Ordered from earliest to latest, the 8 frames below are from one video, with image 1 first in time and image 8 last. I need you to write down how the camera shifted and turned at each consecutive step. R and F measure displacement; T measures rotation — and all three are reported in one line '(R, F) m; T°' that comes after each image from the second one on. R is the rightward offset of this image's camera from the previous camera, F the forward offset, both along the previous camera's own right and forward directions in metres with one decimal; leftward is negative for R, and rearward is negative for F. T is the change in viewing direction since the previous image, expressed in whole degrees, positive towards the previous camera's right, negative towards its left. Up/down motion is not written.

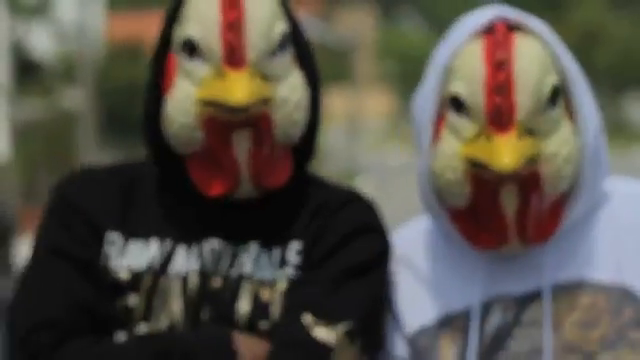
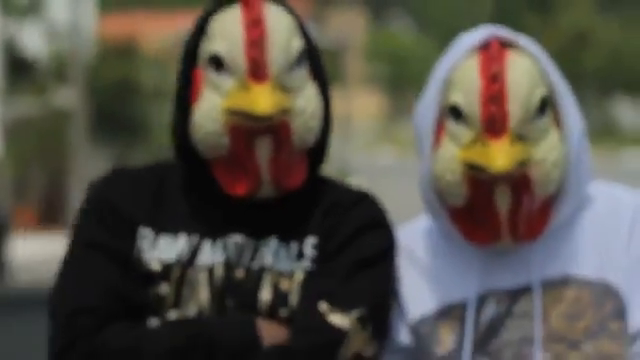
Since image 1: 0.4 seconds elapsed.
(0.0, -0.2) m; 0°
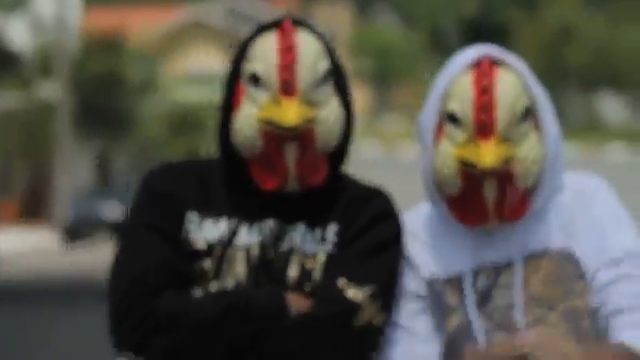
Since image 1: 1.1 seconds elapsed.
(0.0, -0.4) m; +1°
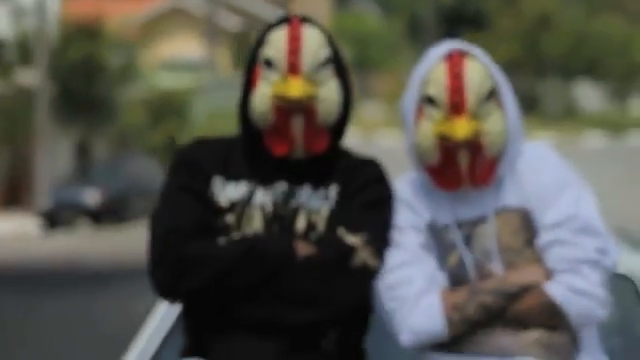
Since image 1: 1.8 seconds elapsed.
(0.0, -0.5) m; +1°
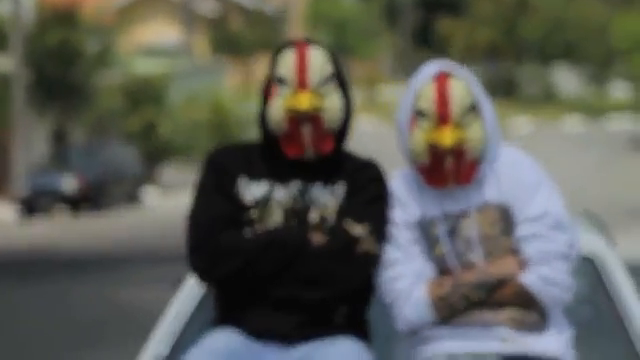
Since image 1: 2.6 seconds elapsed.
(-0.1, -0.5) m; +1°
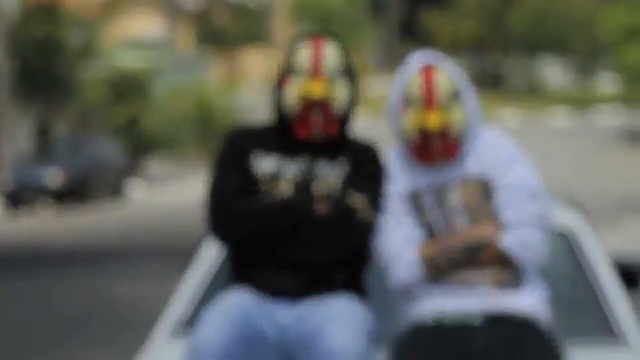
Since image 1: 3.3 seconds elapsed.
(0.0, -0.5) m; +1°
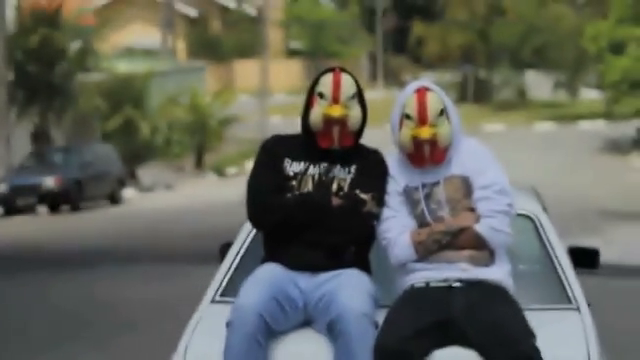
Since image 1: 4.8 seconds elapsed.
(-0.1, -1.1) m; 0°
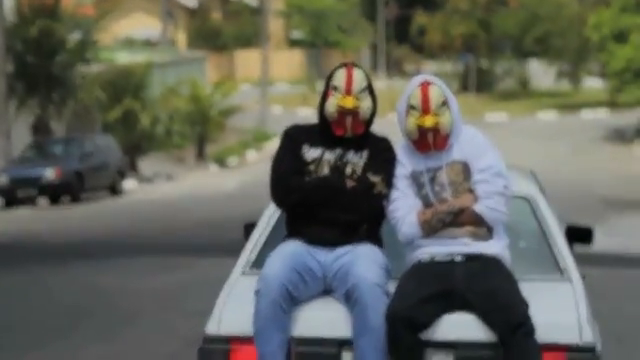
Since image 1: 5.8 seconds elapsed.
(-0.1, -0.6) m; 0°
